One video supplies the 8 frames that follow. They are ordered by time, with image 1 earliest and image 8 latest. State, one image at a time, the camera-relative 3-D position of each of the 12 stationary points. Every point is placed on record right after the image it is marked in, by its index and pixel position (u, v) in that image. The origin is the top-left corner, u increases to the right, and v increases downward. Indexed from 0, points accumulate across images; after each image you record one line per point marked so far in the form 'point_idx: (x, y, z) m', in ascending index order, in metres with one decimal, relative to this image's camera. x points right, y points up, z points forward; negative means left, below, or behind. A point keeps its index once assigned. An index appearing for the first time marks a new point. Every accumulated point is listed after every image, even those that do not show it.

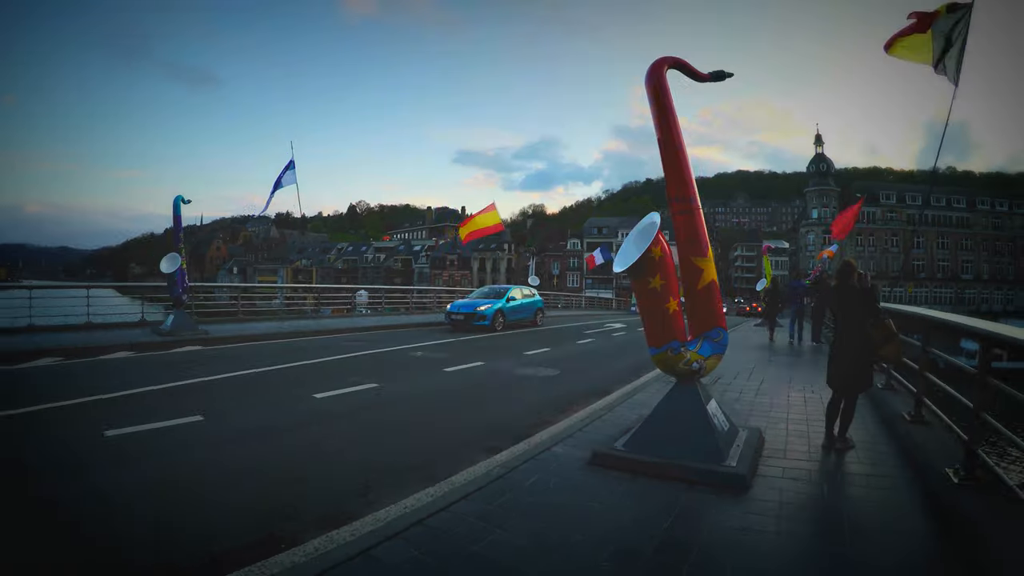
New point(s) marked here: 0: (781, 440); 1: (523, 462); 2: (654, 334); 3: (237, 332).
0: (+2.6, -1.4, +5.3) m
1: (0.0, -1.6, +5.0) m
2: (+1.2, -0.4, +4.4) m
3: (-8.3, -1.3, +16.7) m
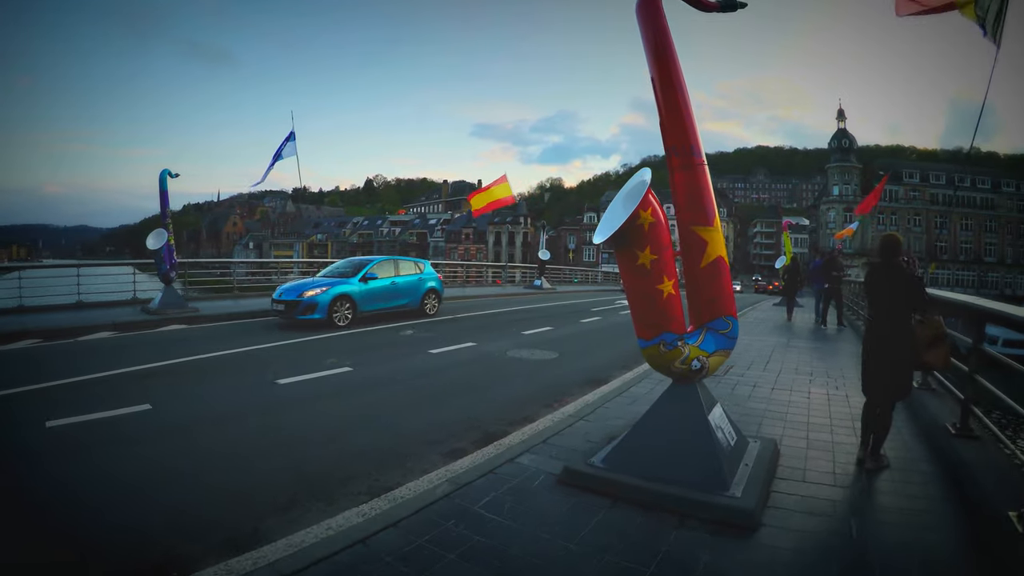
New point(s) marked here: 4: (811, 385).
0: (+2.3, -1.2, +4.4) m
1: (-0.3, -1.4, +4.1) m
2: (+0.9, -0.2, +3.4) m
3: (-8.3, -0.6, +16.1) m
4: (+3.4, -1.1, +6.2) m
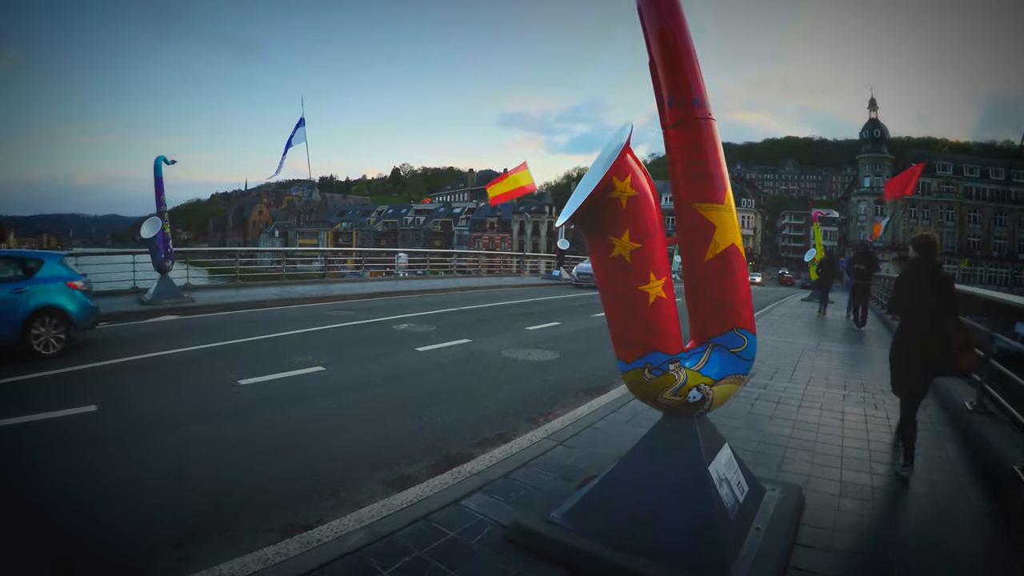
0: (+2.0, -1.2, +3.4) m
1: (-0.6, -1.4, +3.2) m
2: (+0.5, -0.2, +2.5) m
3: (-8.1, -0.3, +15.5) m
4: (+3.2, -1.1, +5.2) m
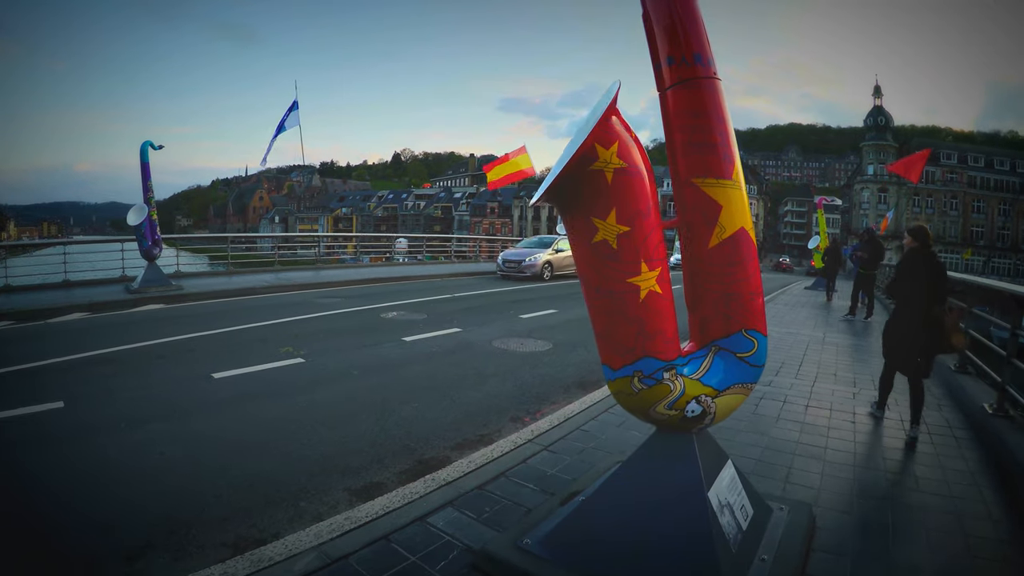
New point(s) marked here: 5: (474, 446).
0: (+1.9, -1.2, +3.0) m
1: (-0.8, -1.3, +2.8) m
2: (+0.4, -0.2, +2.1) m
3: (-8.3, +0.1, +15.1) m
4: (+3.1, -1.0, +4.8) m
5: (-0.3, -1.3, +4.4) m
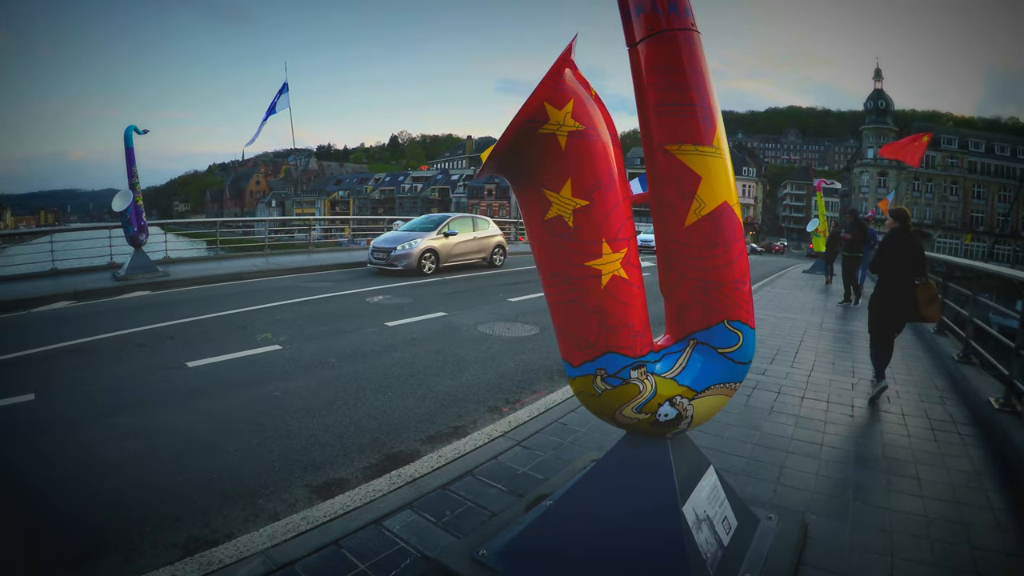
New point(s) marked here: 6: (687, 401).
0: (+1.7, -1.1, +2.7) m
1: (-0.9, -1.2, +2.6) m
2: (+0.2, -0.2, +1.8) m
3: (-8.5, +0.6, +14.8) m
4: (+2.9, -0.9, +4.5) m
5: (-0.5, -1.2, +4.2) m
6: (+0.6, -0.4, +1.9) m
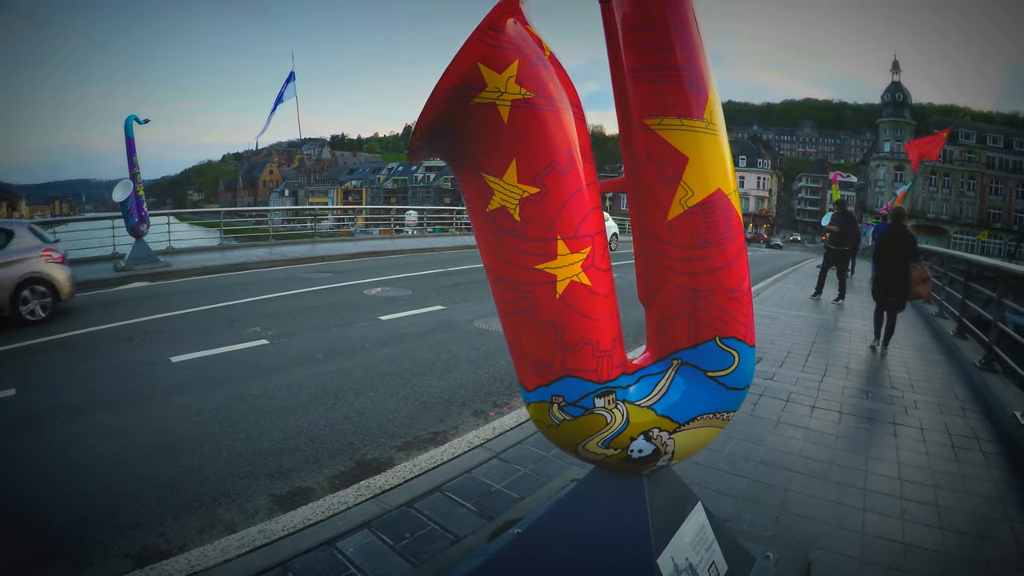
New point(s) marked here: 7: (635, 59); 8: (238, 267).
0: (+1.5, -1.1, +2.4) m
1: (-1.1, -1.2, +2.3) m
2: (0.0, -0.2, +1.5) m
3: (-8.3, +0.9, +14.6) m
4: (+2.7, -0.9, +4.2) m
5: (-0.6, -1.1, +3.9) m
6: (+0.4, -0.4, +1.5) m
7: (+0.3, +0.6, +1.5) m
8: (-6.5, +0.5, +12.6) m
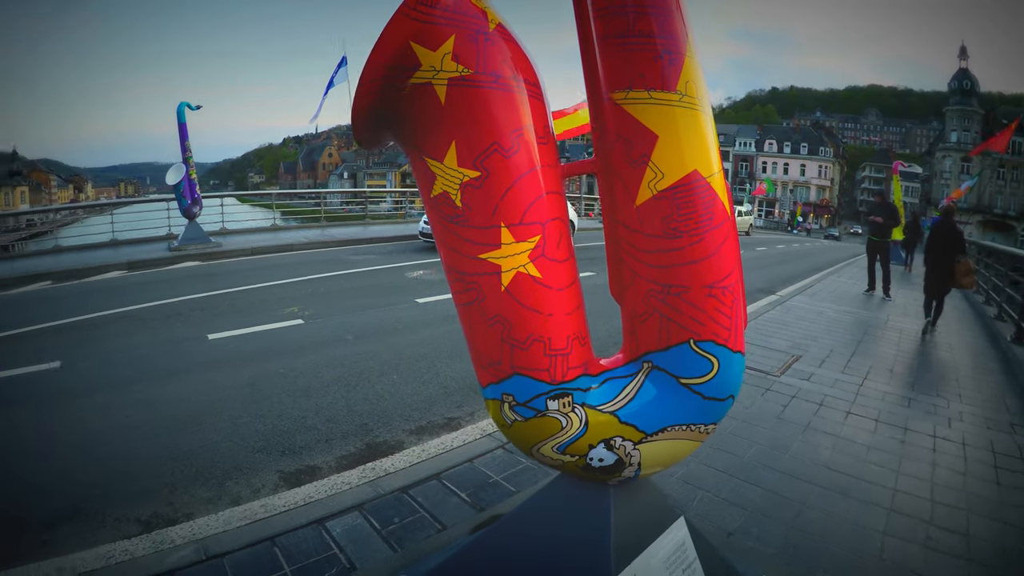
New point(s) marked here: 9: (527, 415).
0: (+1.4, -1.1, +2.2) m
1: (-1.2, -1.1, +2.4) m
2: (-0.1, -0.2, +1.4) m
3: (-7.1, +1.5, +15.2) m
4: (+2.9, -0.8, +3.8) m
5: (-0.5, -1.0, +3.9) m
6: (+0.3, -0.4, +1.4) m
7: (+0.2, +0.6, +1.3) m
8: (-5.5, +1.0, +13.1) m
9: (0.0, -0.3, +1.4) m
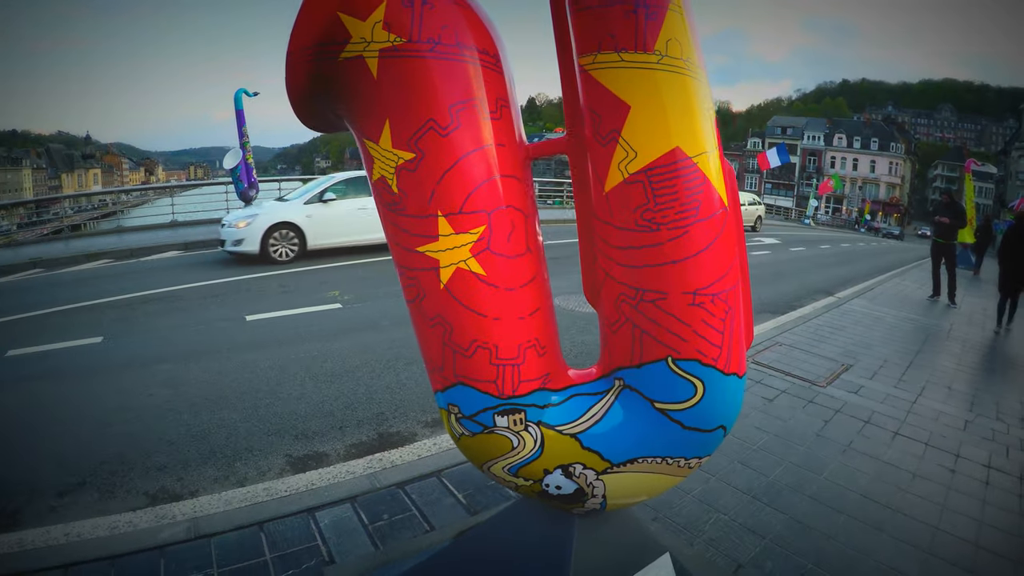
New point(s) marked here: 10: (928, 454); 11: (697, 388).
0: (+1.4, -1.2, +1.9) m
1: (-1.2, -1.1, +2.4) m
2: (-0.2, -0.1, +1.3) m
3: (-5.8, +2.0, +15.7) m
4: (+2.9, -0.9, +3.4) m
5: (-0.4, -1.0, +3.8) m
6: (+0.2, -0.4, +1.3) m
7: (+0.1, +0.6, +1.2) m
8: (-4.4, +1.4, +13.4) m
9: (-0.1, -0.3, +1.2) m
10: (+2.4, -0.9, +3.1) m
11: (+0.4, -0.2, +1.2) m
